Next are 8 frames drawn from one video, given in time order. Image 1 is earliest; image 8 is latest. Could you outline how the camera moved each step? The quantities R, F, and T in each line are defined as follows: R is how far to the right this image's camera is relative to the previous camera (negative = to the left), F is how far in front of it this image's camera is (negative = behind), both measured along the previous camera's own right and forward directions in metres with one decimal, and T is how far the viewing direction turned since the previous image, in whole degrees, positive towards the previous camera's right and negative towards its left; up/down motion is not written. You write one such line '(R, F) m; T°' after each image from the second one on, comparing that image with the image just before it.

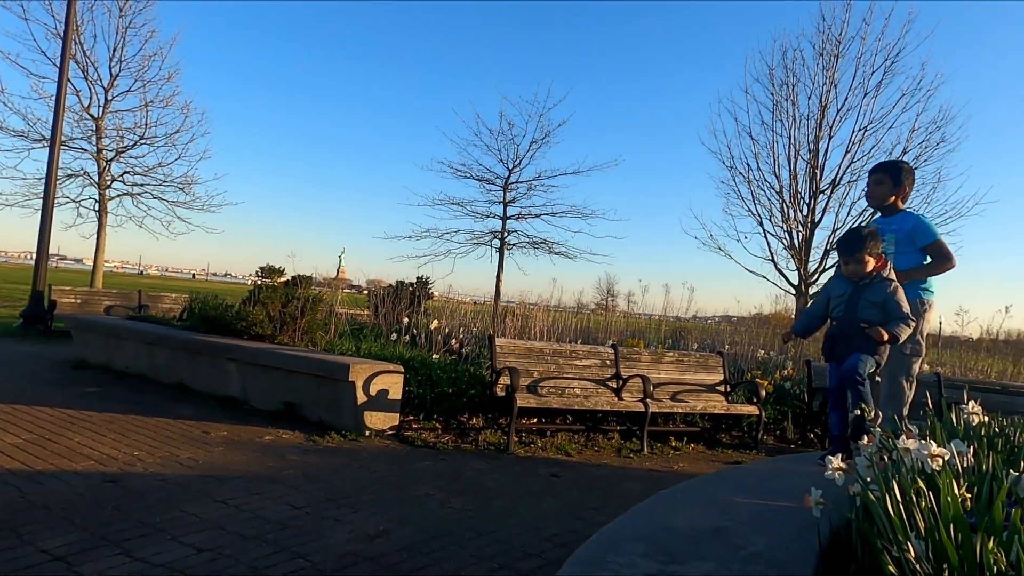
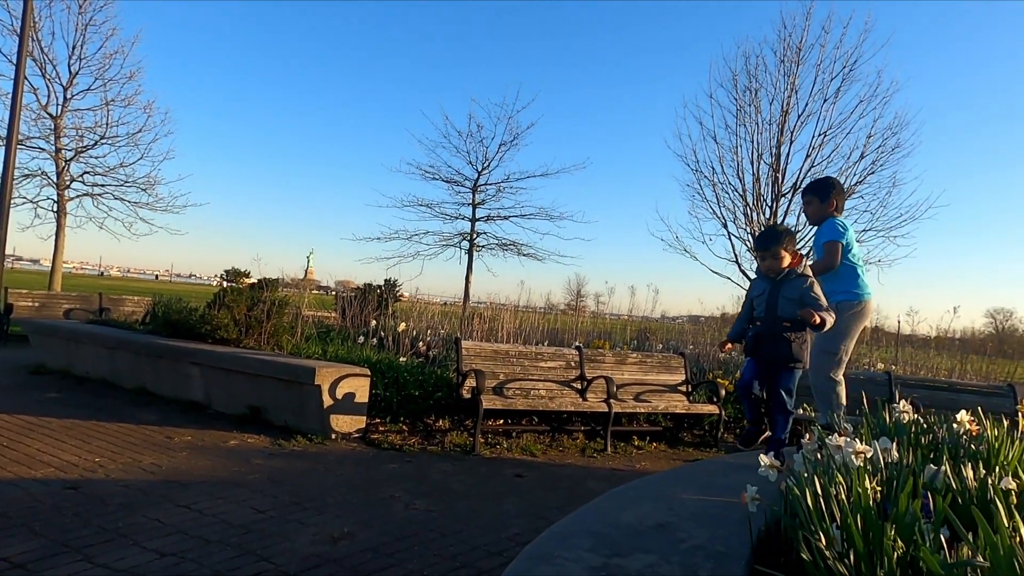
(+0.1, -0.1) m; +3°
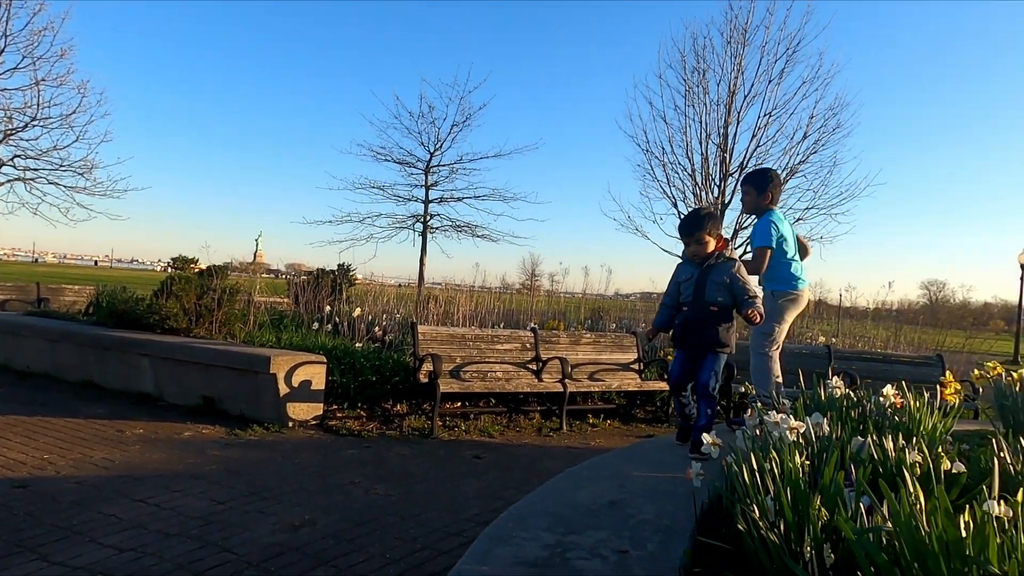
(0.0, -0.1) m; +4°
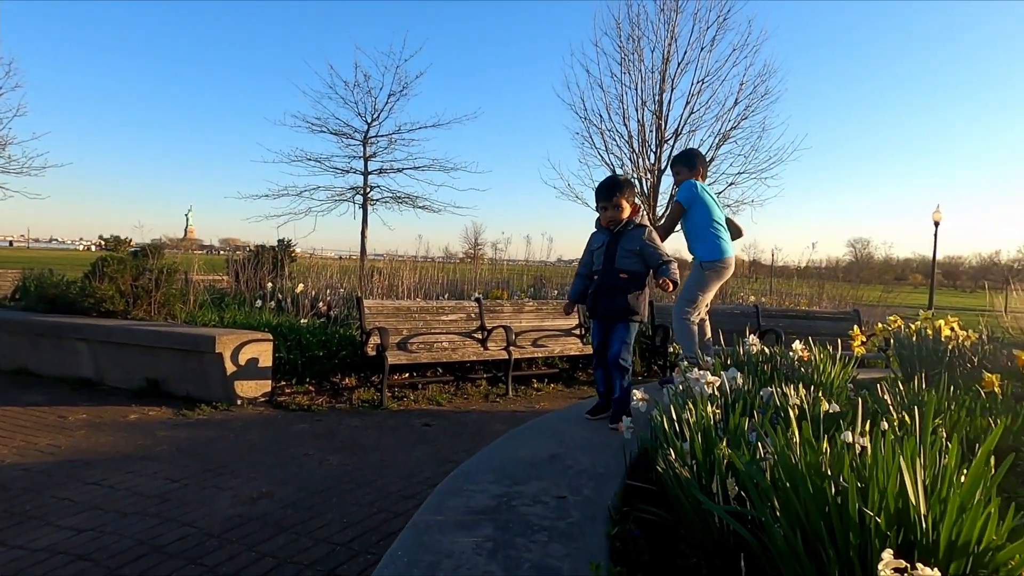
(0.0, -0.2) m; +5°
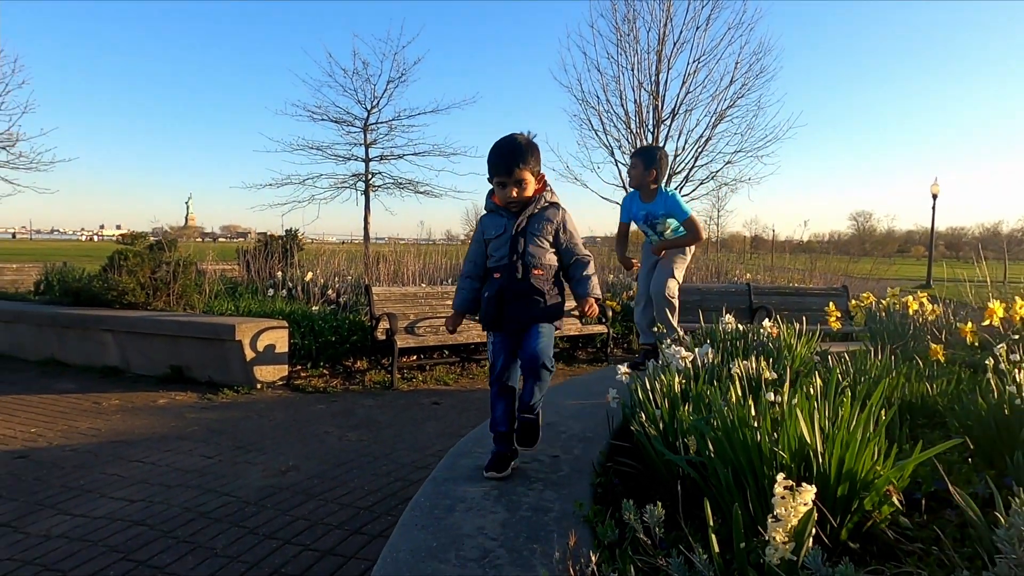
(0.0, -0.4) m; 0°
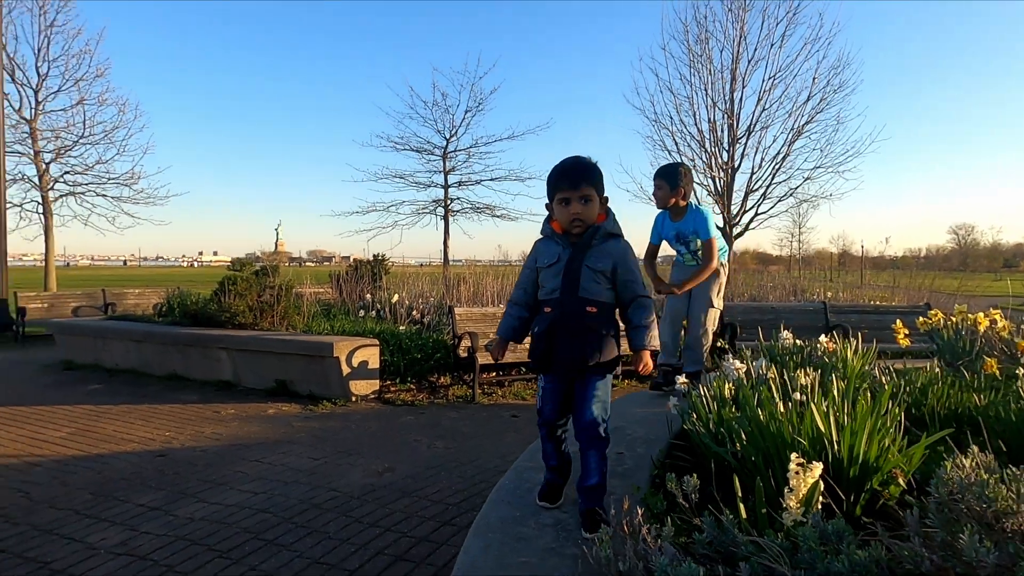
(0.0, -0.5) m; -7°
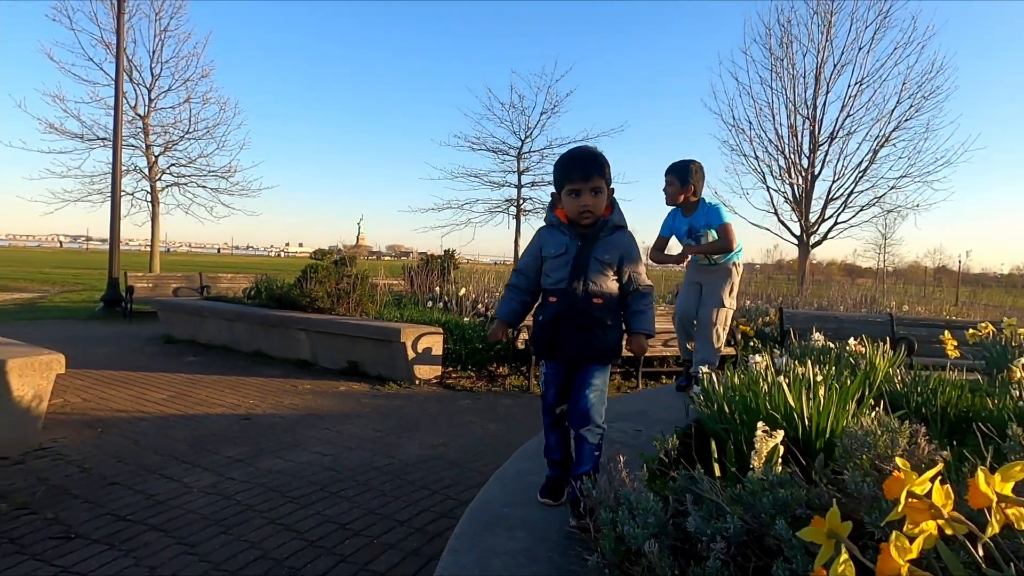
(+0.2, -0.4) m; -6°
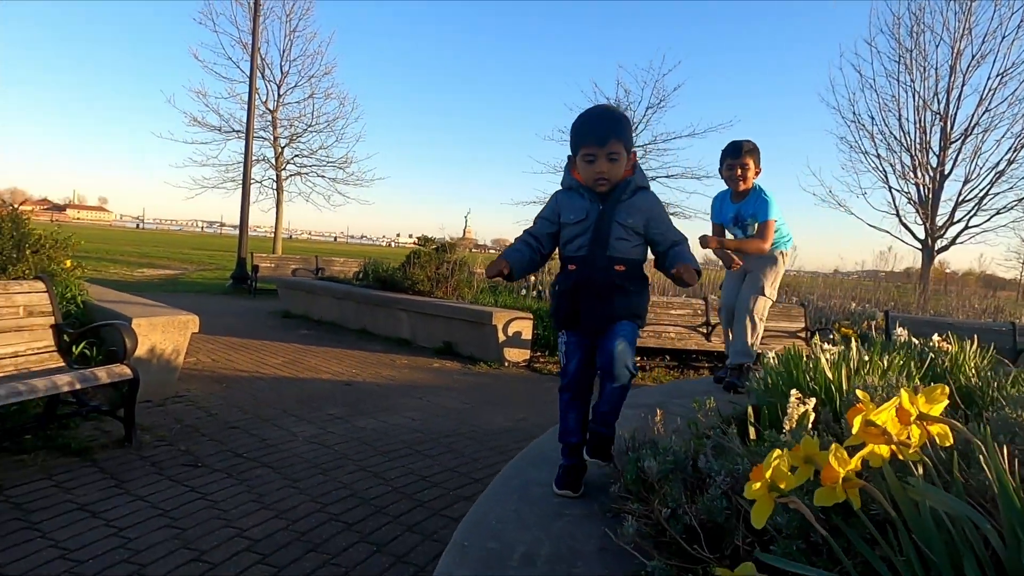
(+0.2, -0.3) m; -9°
